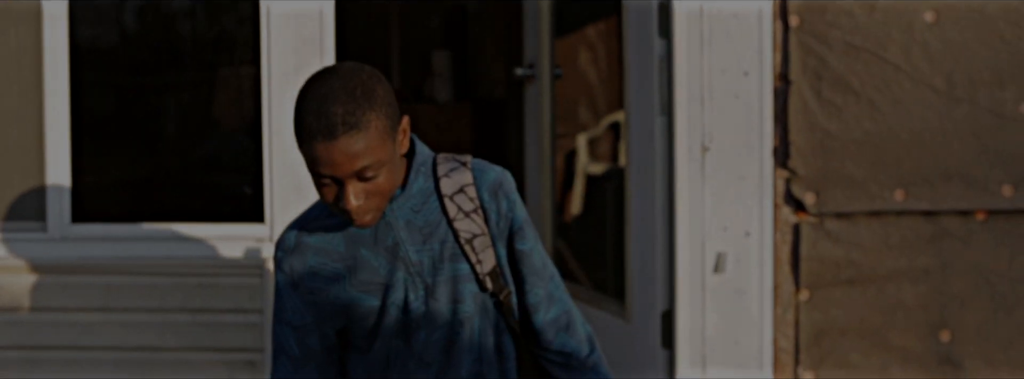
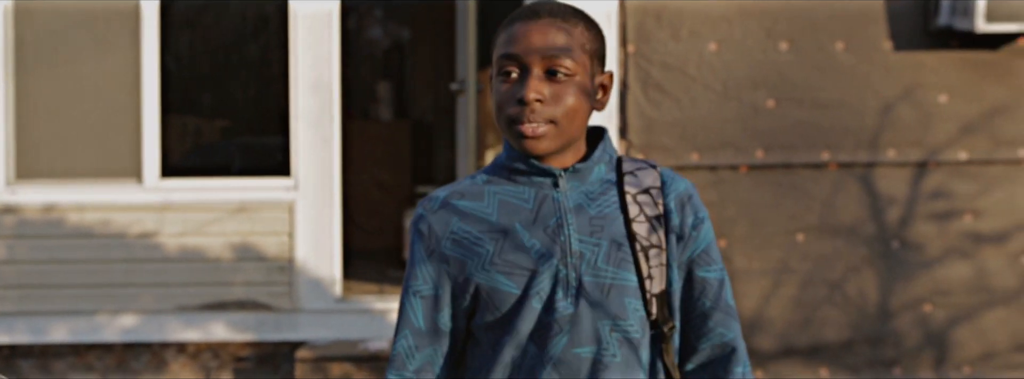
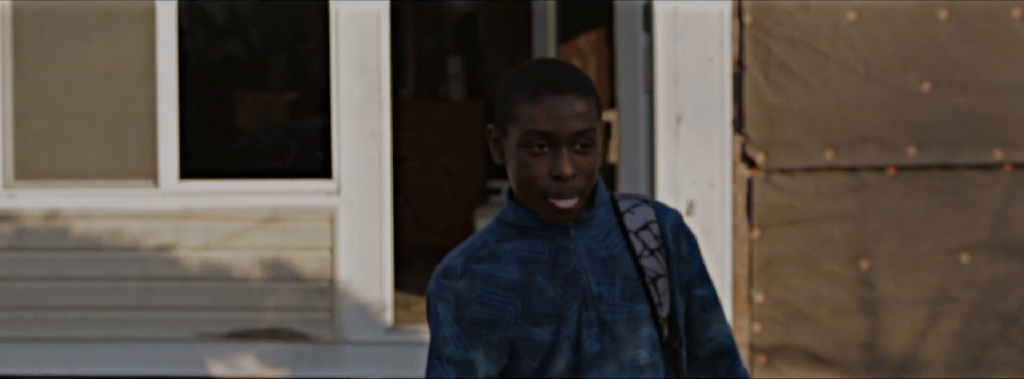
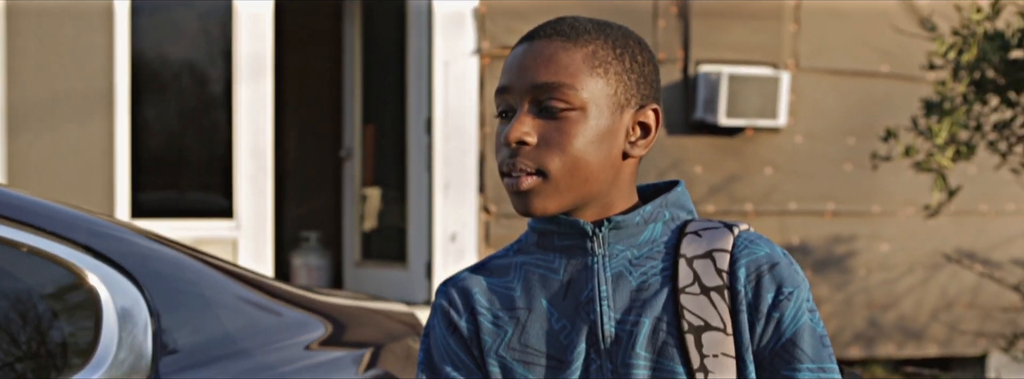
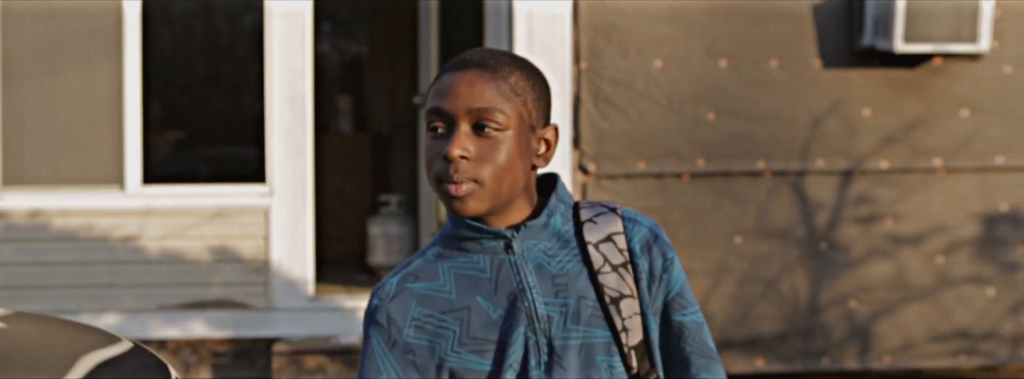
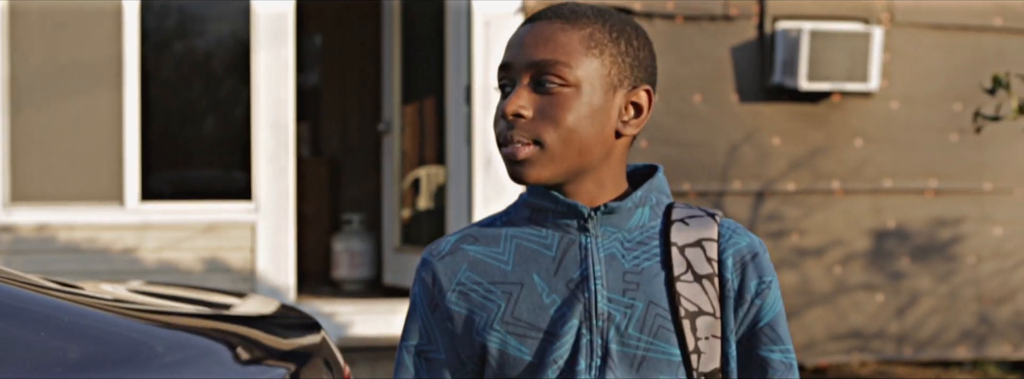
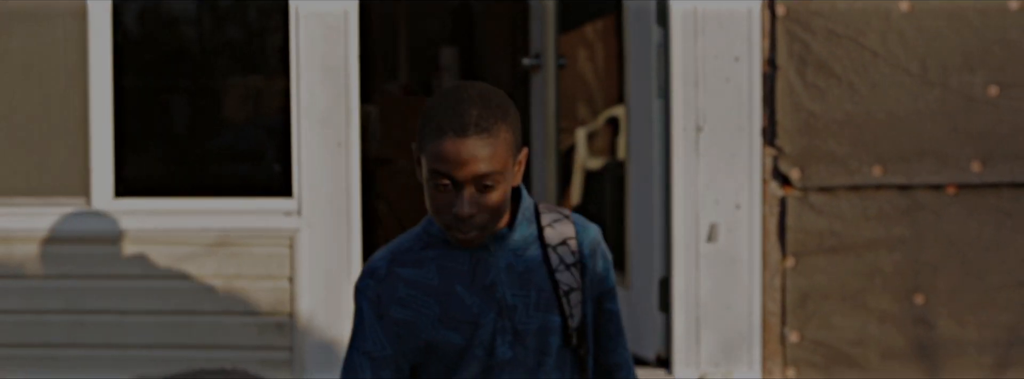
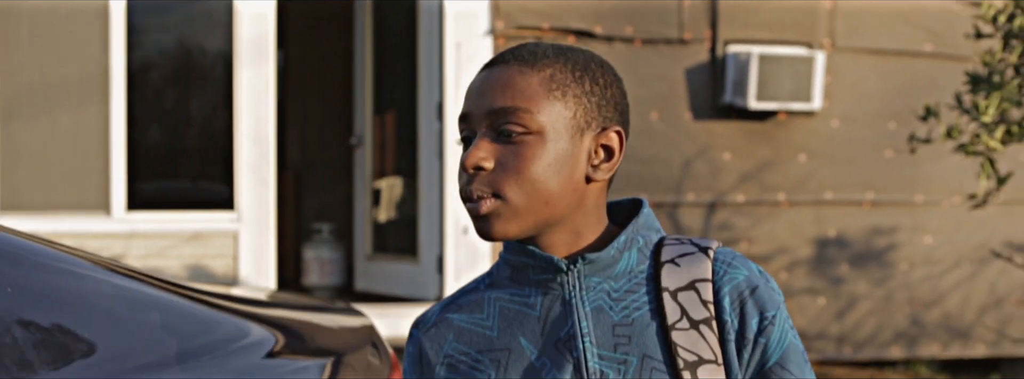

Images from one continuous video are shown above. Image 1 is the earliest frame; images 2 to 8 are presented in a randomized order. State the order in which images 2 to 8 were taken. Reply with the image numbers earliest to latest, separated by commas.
7, 3, 2, 5, 6, 8, 4
